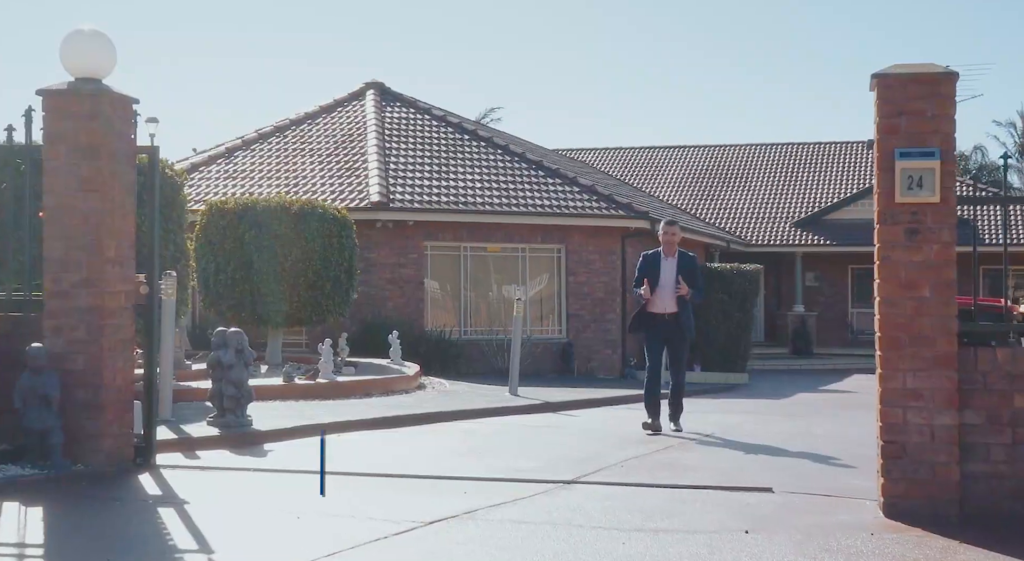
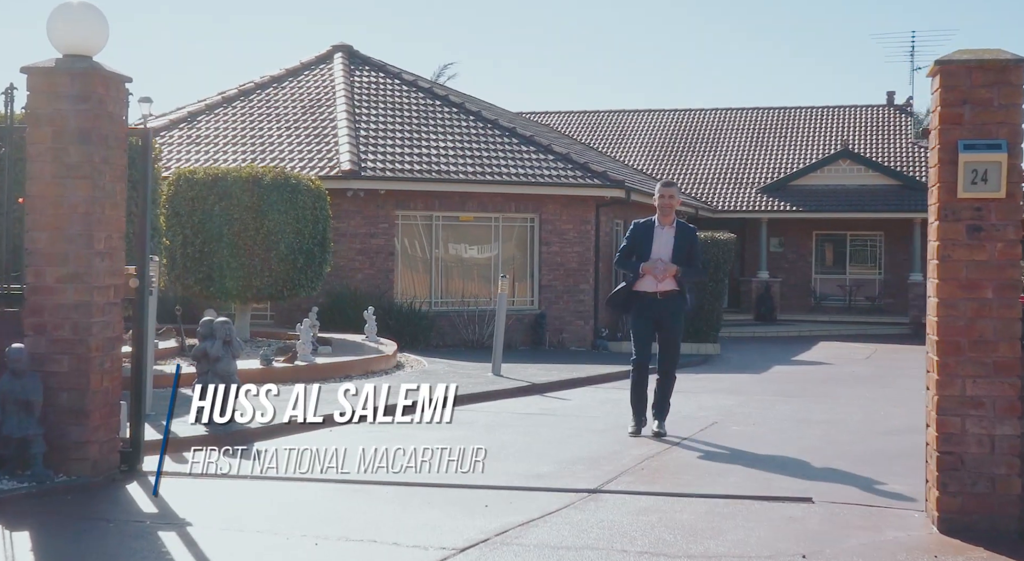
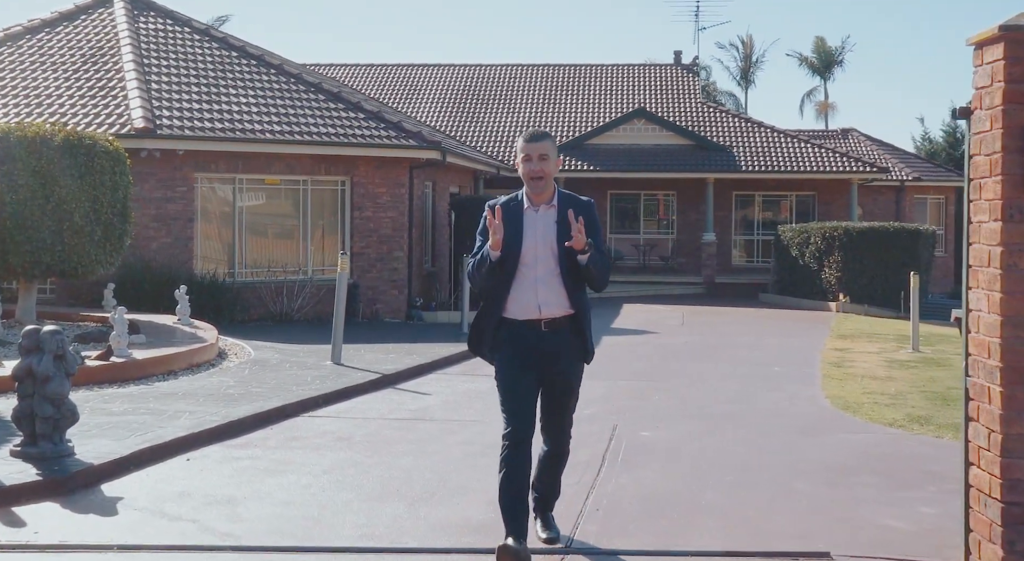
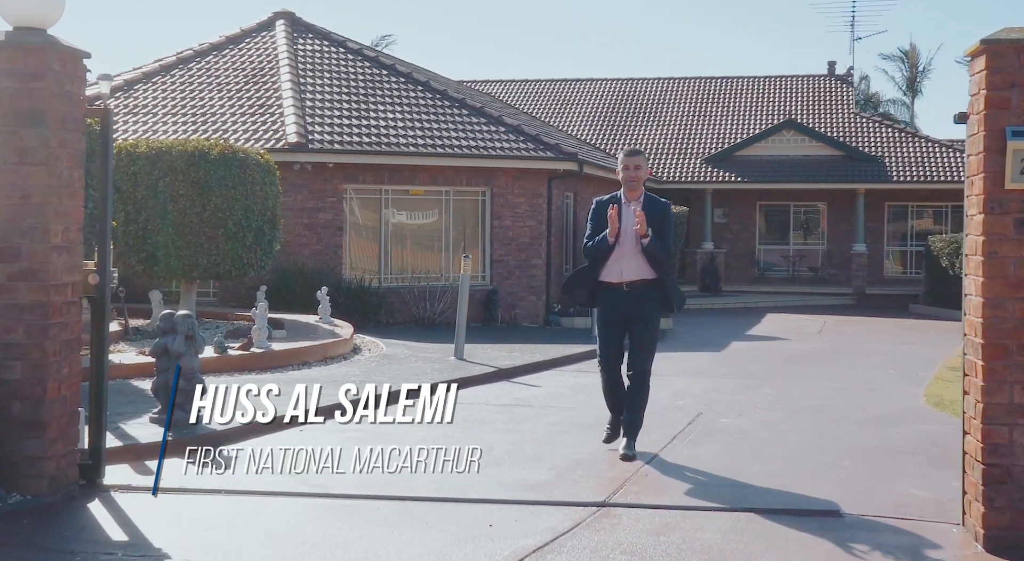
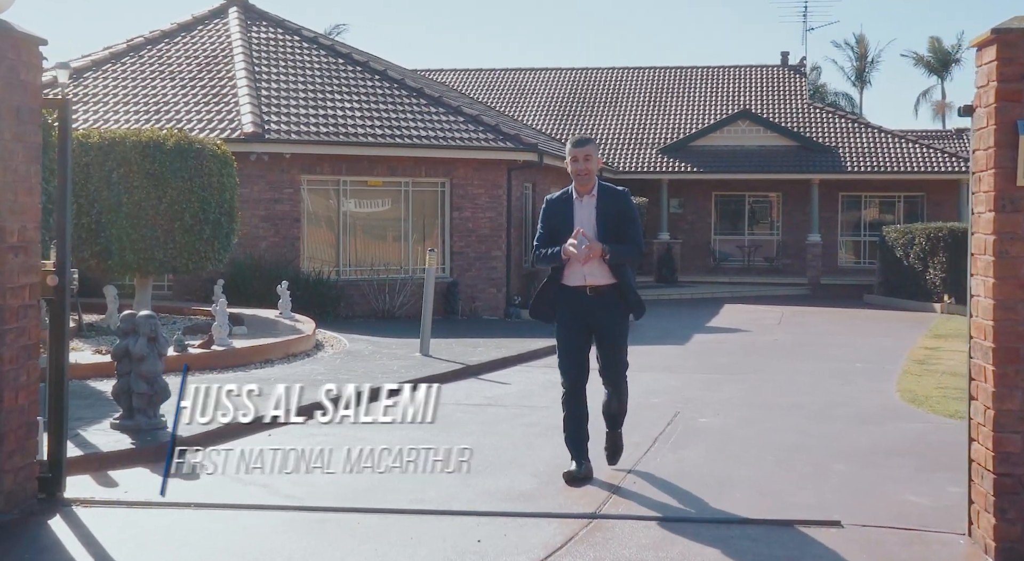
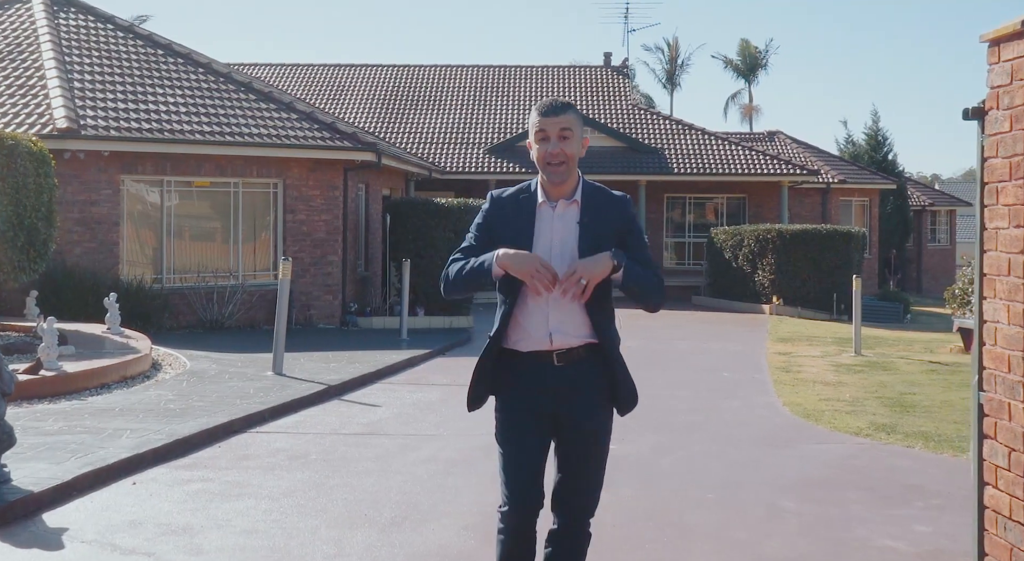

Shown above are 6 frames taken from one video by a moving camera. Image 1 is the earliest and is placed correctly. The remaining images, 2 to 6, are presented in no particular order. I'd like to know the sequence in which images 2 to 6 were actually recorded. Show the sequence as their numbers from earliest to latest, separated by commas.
2, 4, 5, 3, 6
